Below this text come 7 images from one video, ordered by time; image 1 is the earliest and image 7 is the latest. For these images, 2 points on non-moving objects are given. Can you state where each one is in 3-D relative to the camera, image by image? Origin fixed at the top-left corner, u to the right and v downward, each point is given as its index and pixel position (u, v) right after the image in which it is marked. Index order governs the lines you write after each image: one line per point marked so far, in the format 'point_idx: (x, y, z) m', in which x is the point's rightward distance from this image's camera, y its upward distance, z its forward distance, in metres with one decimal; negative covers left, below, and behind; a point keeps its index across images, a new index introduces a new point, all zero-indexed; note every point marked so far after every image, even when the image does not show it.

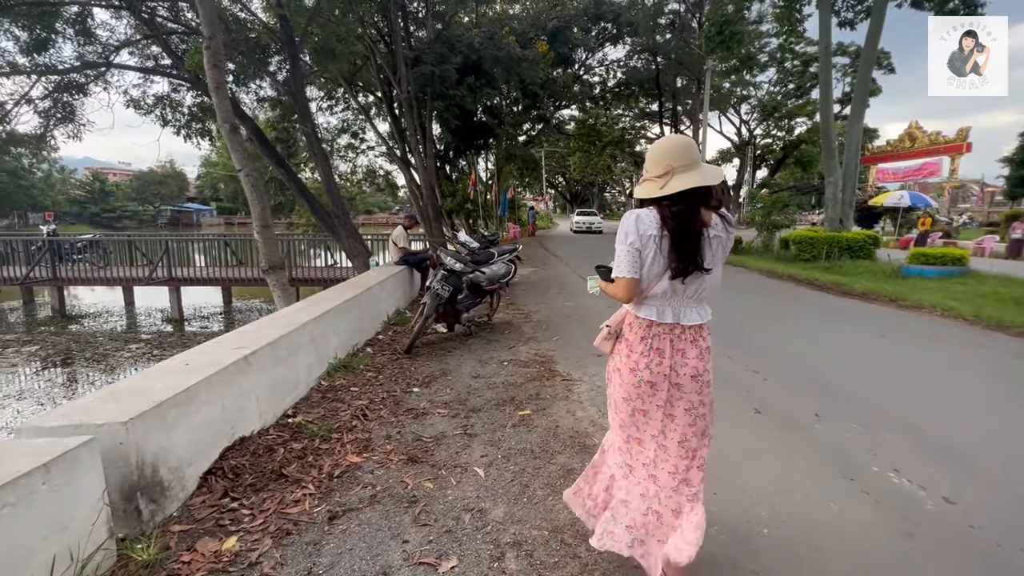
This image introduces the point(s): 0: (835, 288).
0: (+6.8, 0.0, +9.8) m
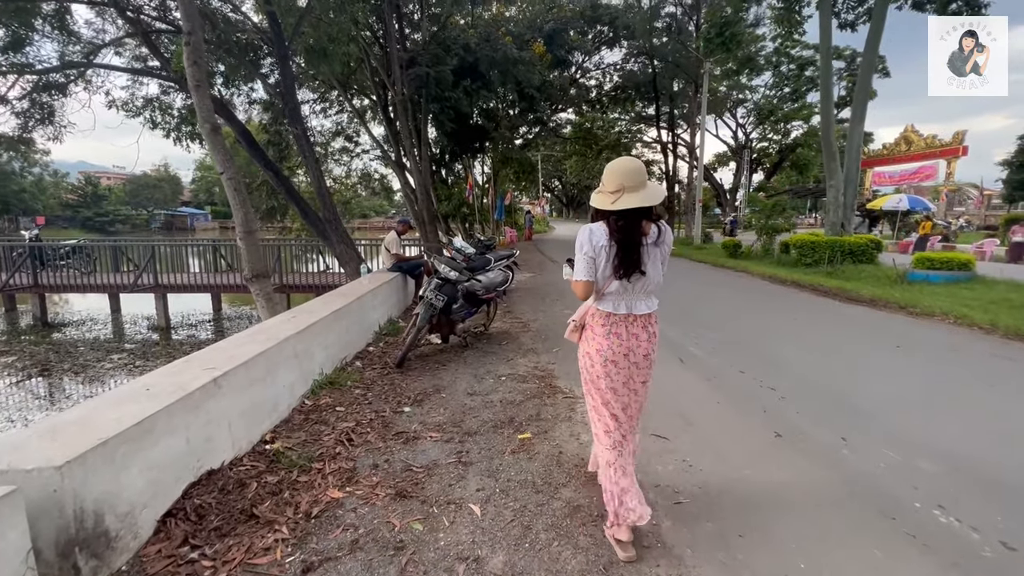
0: (+6.7, -0.1, +9.6) m
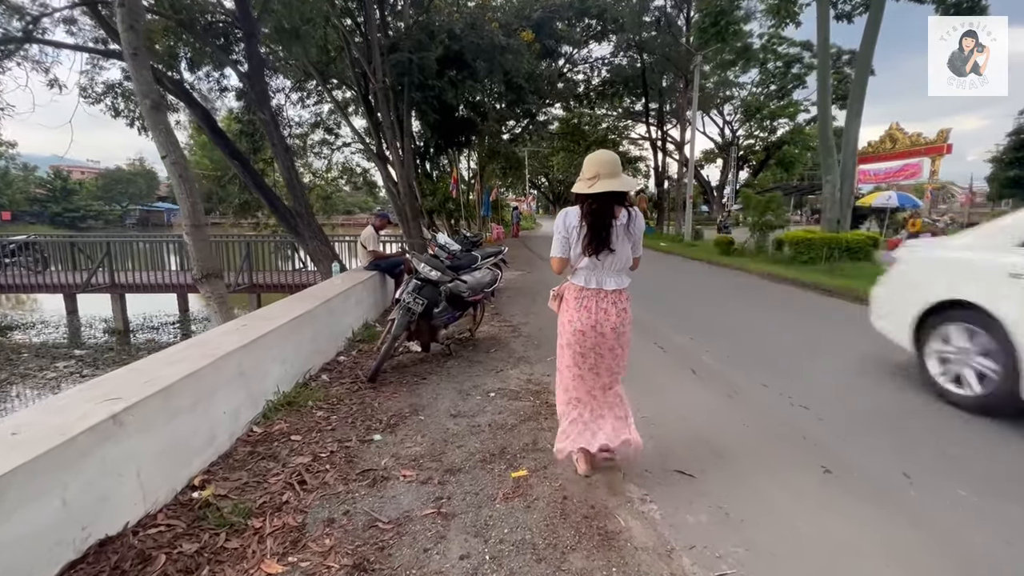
0: (+6.5, -0.1, +9.1) m
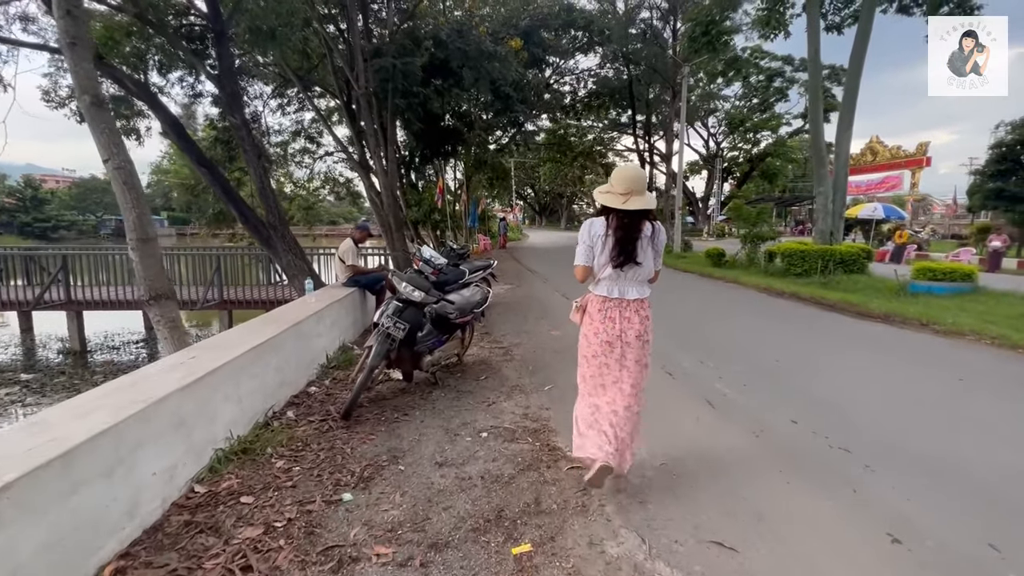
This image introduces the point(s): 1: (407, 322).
0: (+6.3, -0.4, +8.8) m
1: (-0.9, -0.3, +4.1) m
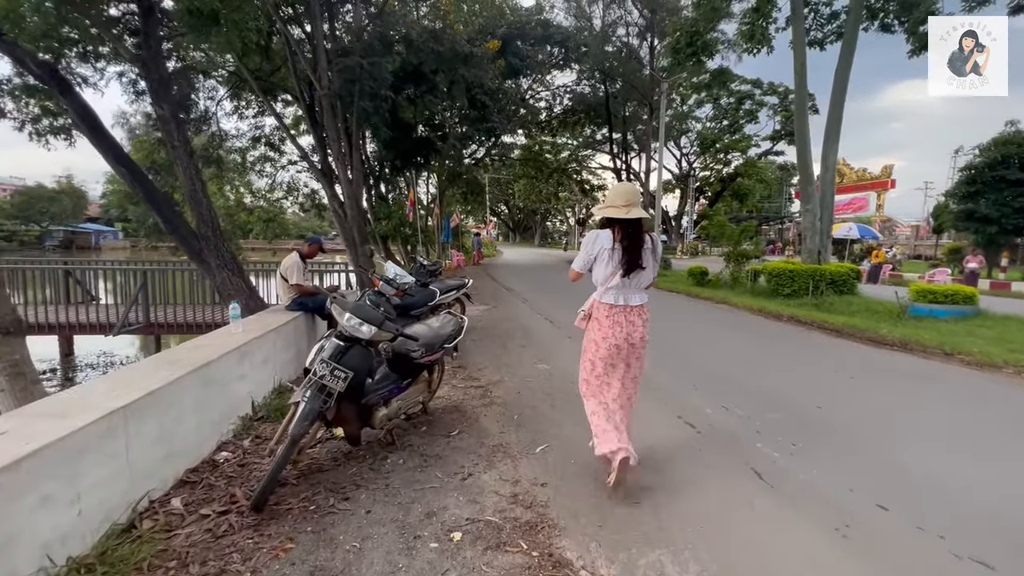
0: (+5.9, -0.8, +8.1) m
1: (-1.0, -0.5, +3.0) m
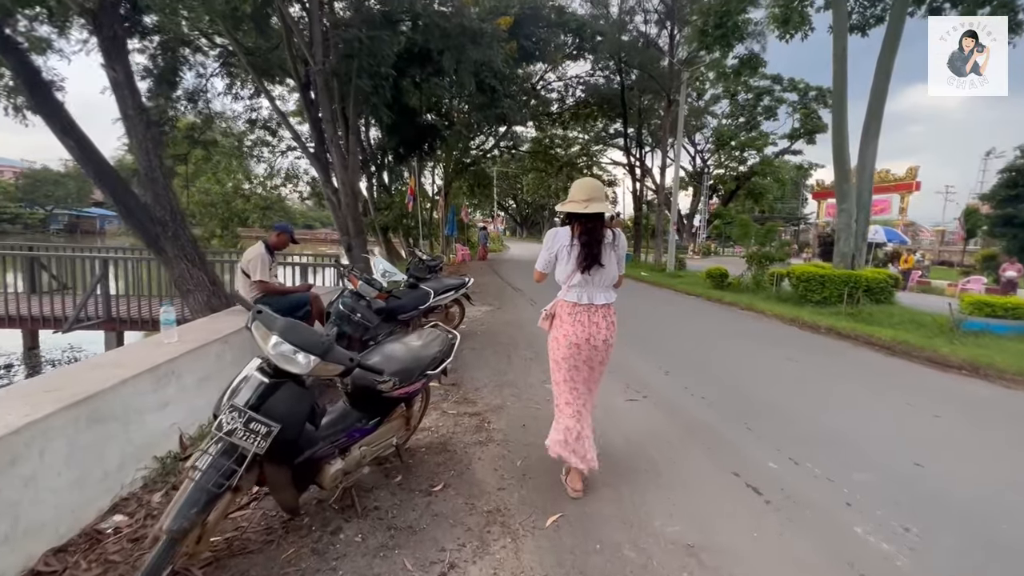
0: (+6.0, -0.9, +7.0) m
1: (-1.0, -0.5, +2.1) m
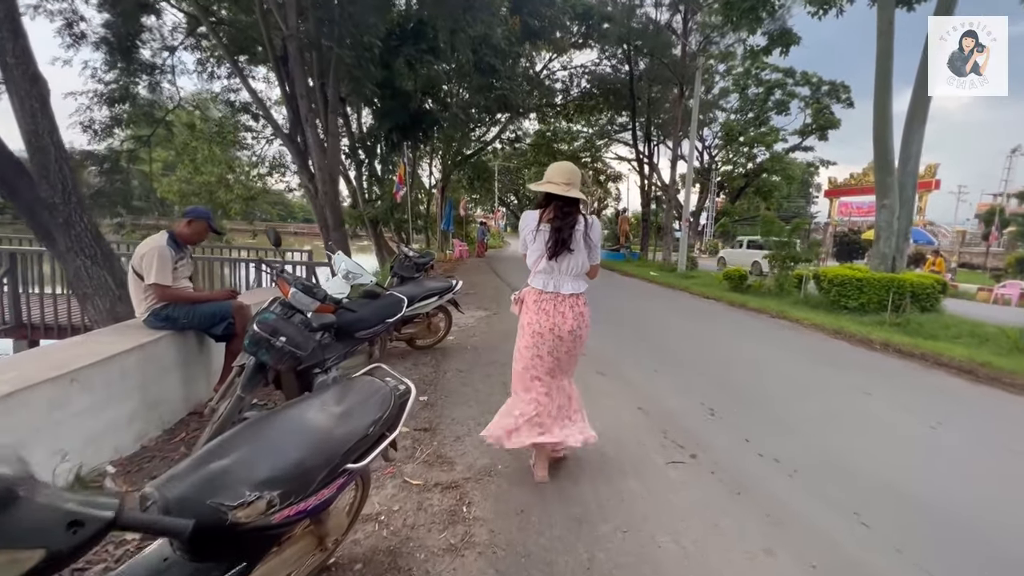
0: (+6.0, -1.1, +5.7) m
1: (-1.1, -0.6, +0.8) m
